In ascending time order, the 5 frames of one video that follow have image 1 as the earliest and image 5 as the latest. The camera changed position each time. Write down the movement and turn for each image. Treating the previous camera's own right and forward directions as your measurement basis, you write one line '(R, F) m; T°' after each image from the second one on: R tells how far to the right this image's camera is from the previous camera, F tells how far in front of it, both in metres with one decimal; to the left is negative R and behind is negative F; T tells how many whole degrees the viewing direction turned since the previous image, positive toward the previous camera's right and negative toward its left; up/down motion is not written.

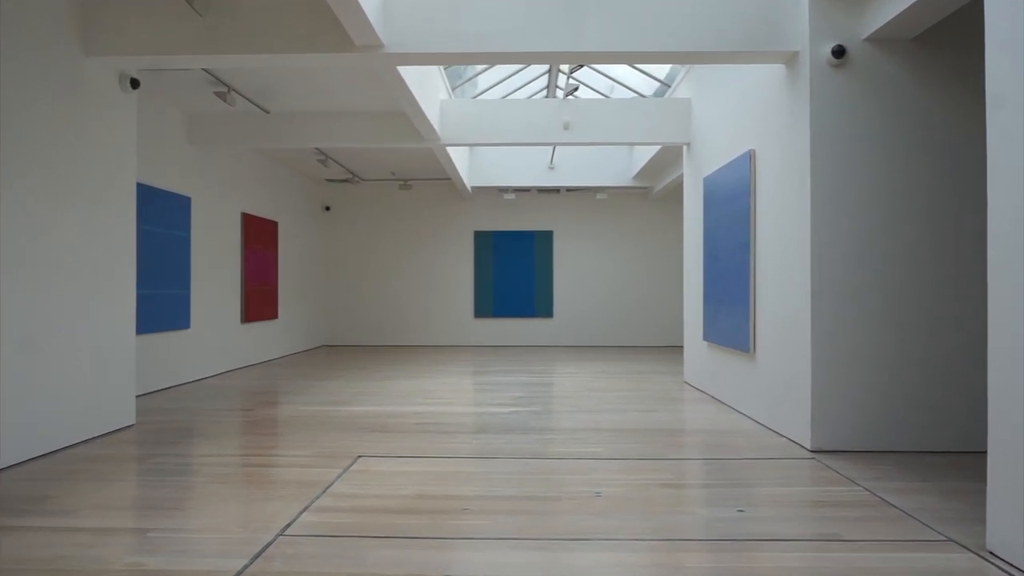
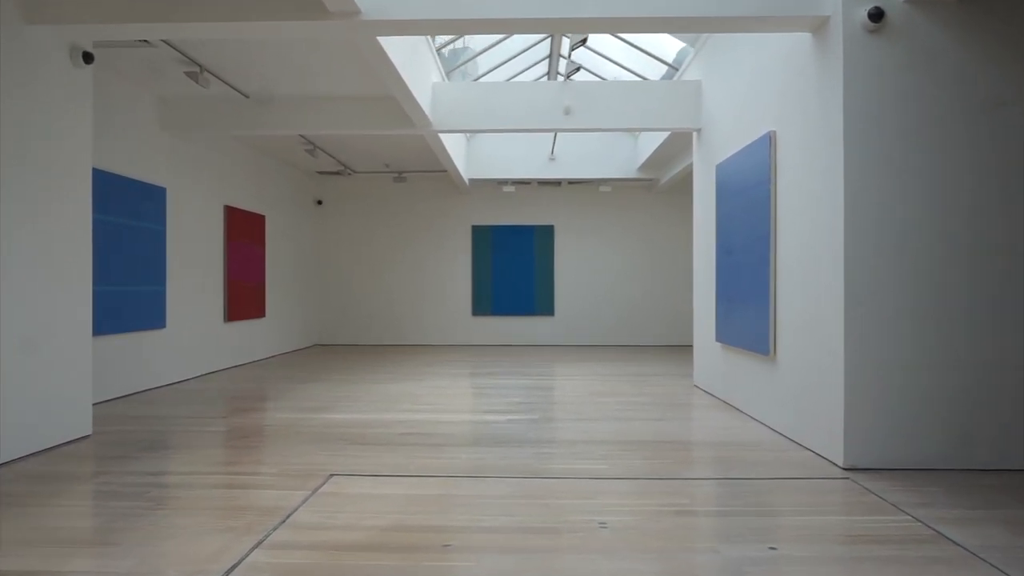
(+0.1, +0.5) m; 0°
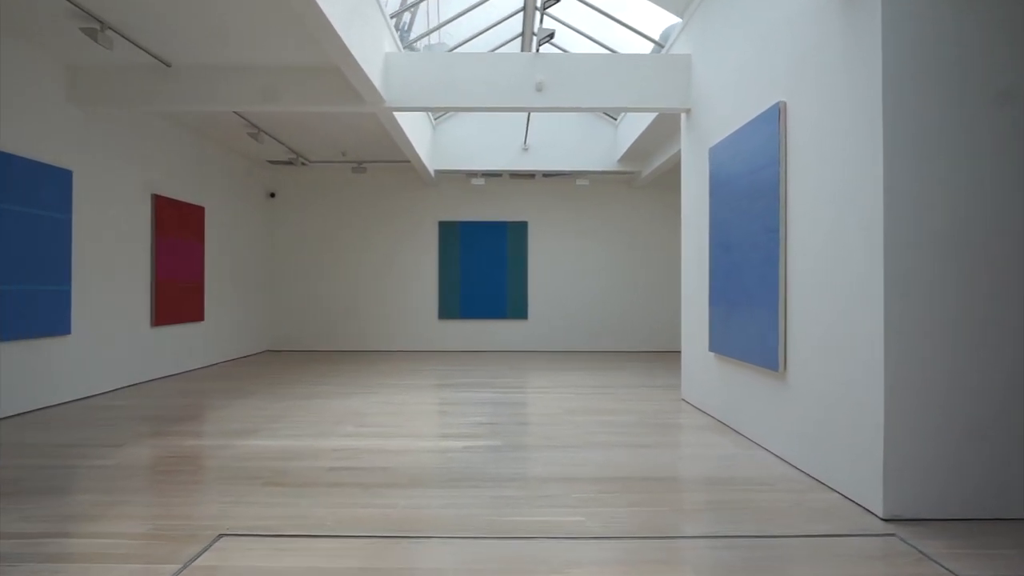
(+0.1, +0.9) m; +2°
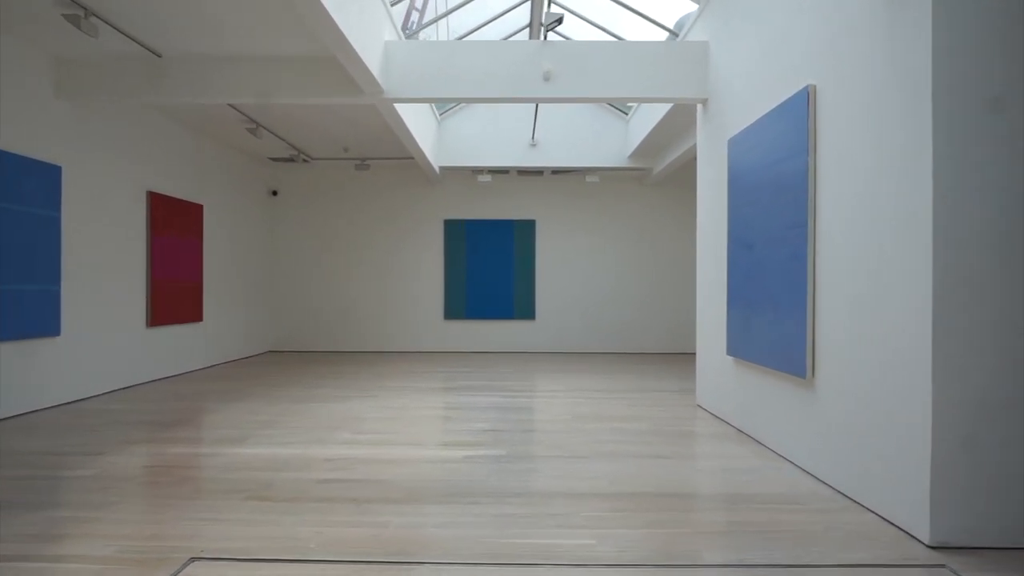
(0.0, +0.3) m; -1°
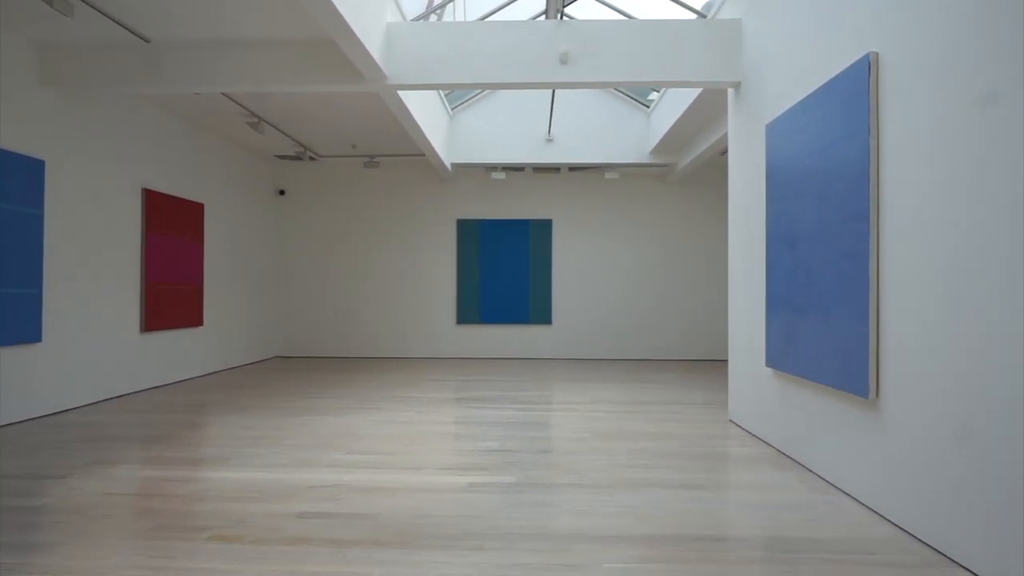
(0.0, +0.5) m; -2°
